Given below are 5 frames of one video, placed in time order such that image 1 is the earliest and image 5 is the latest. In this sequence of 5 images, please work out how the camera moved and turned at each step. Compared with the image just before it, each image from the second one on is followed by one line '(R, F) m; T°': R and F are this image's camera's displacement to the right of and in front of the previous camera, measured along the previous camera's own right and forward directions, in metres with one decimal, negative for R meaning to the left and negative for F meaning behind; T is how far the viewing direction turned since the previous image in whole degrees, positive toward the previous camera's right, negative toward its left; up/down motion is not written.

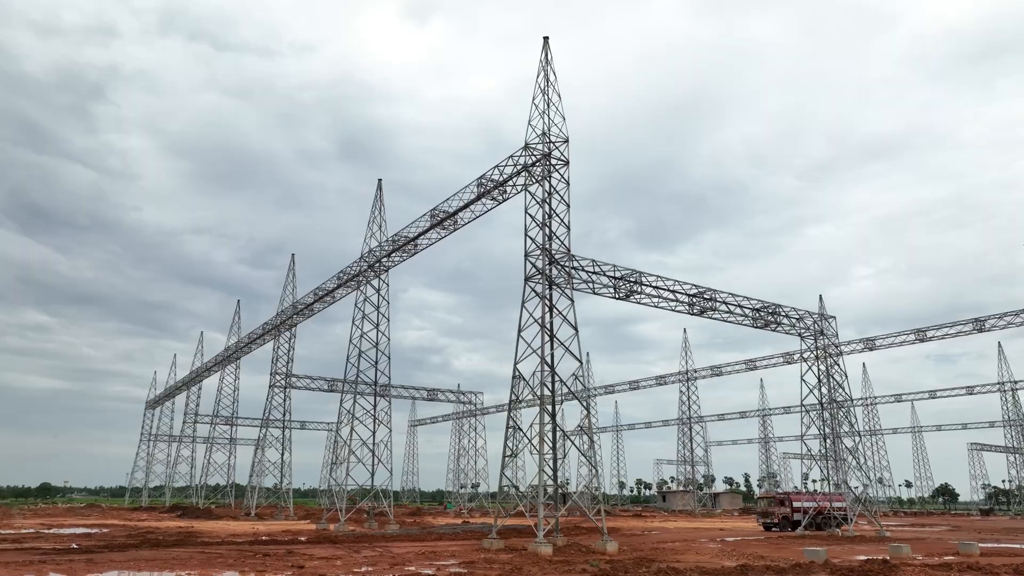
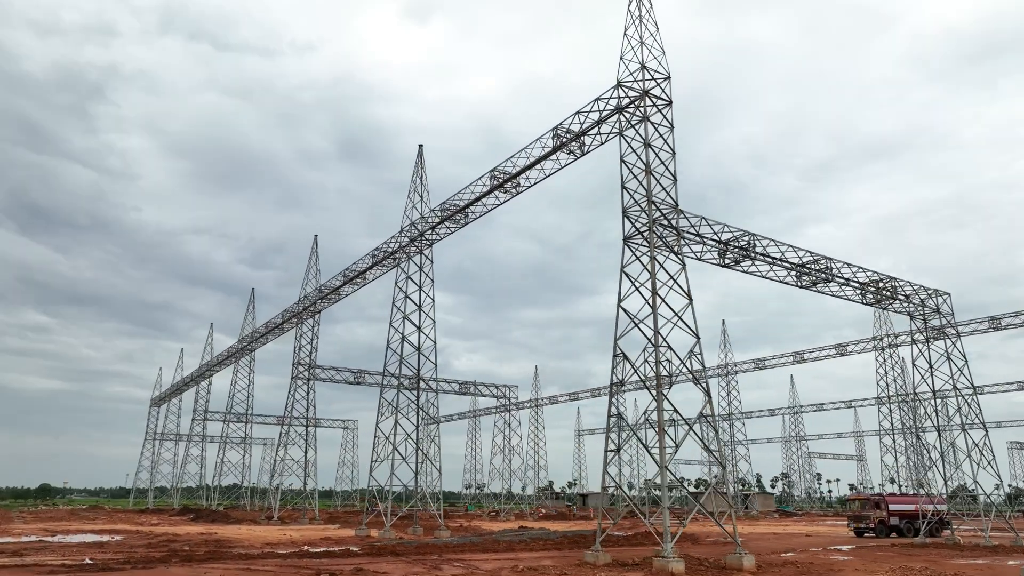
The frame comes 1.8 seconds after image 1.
(-2.8, +3.8) m; 0°
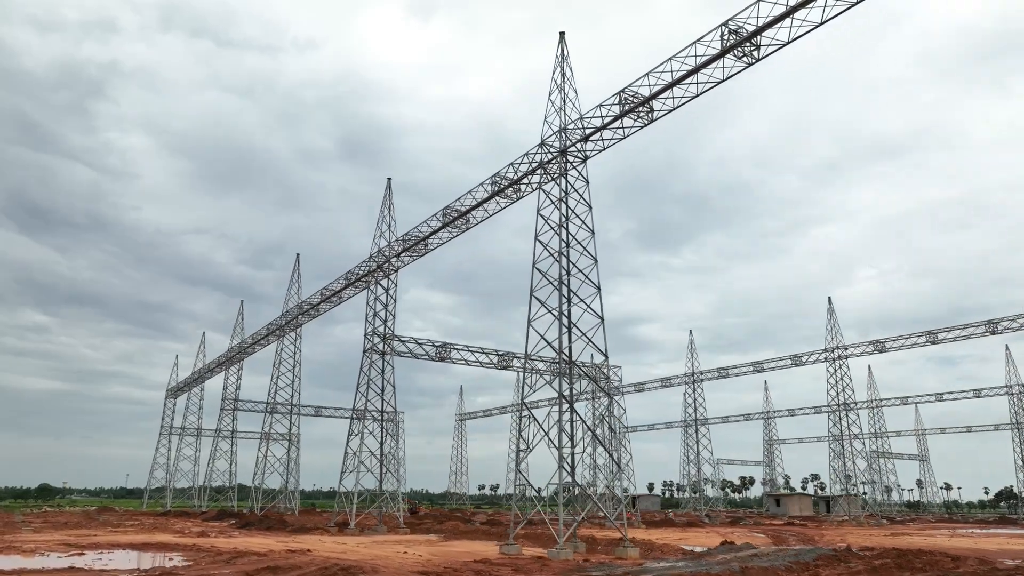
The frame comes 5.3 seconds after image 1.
(-6.5, +8.2) m; 0°
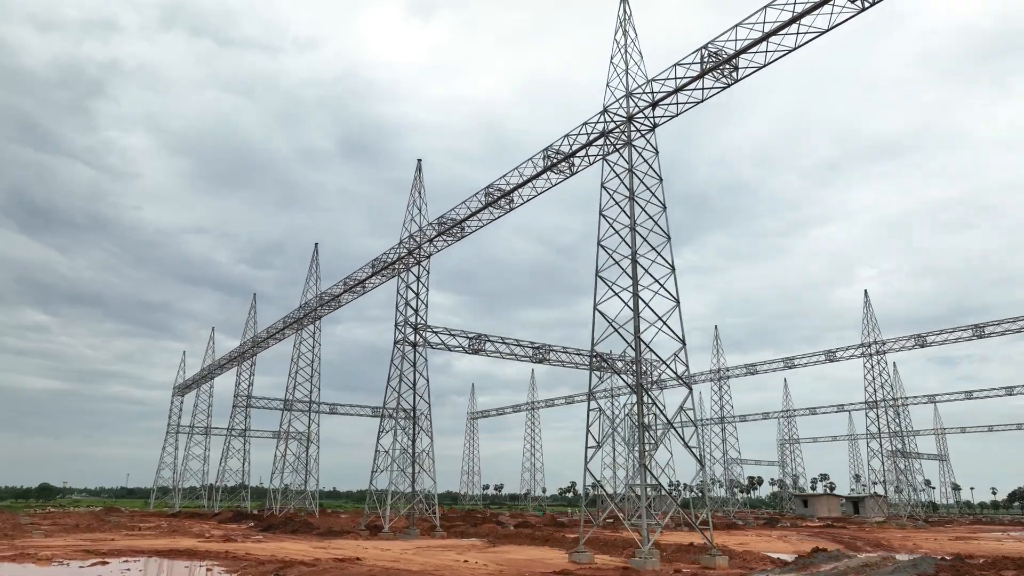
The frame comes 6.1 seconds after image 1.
(-2.0, +2.1) m; 0°
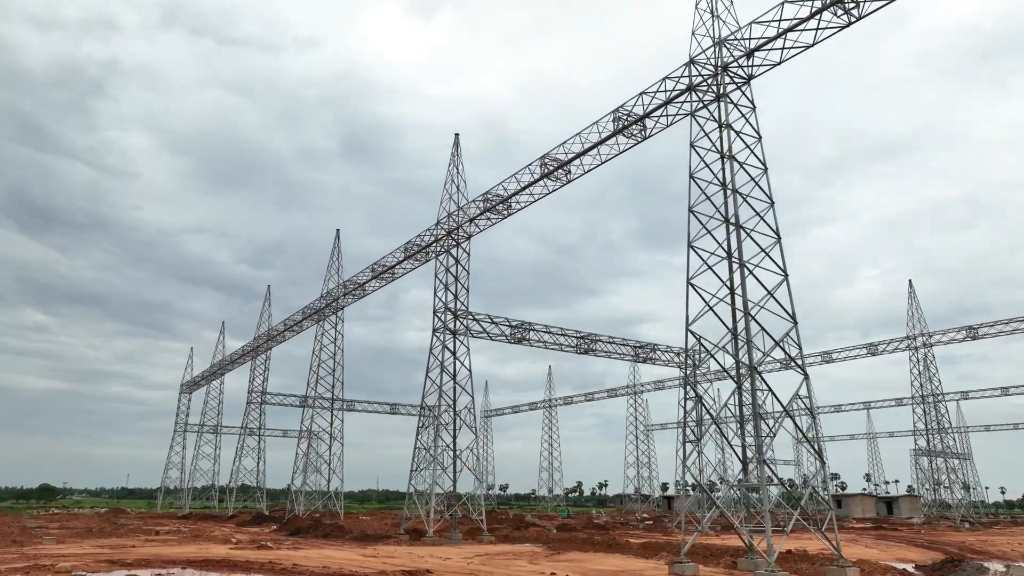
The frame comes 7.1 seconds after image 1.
(-2.2, +2.5) m; 0°
